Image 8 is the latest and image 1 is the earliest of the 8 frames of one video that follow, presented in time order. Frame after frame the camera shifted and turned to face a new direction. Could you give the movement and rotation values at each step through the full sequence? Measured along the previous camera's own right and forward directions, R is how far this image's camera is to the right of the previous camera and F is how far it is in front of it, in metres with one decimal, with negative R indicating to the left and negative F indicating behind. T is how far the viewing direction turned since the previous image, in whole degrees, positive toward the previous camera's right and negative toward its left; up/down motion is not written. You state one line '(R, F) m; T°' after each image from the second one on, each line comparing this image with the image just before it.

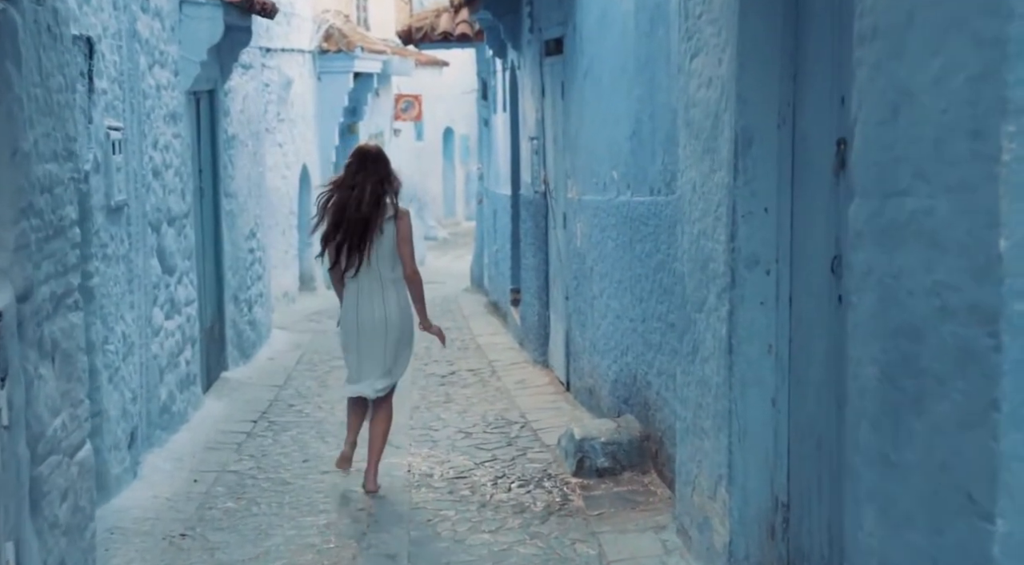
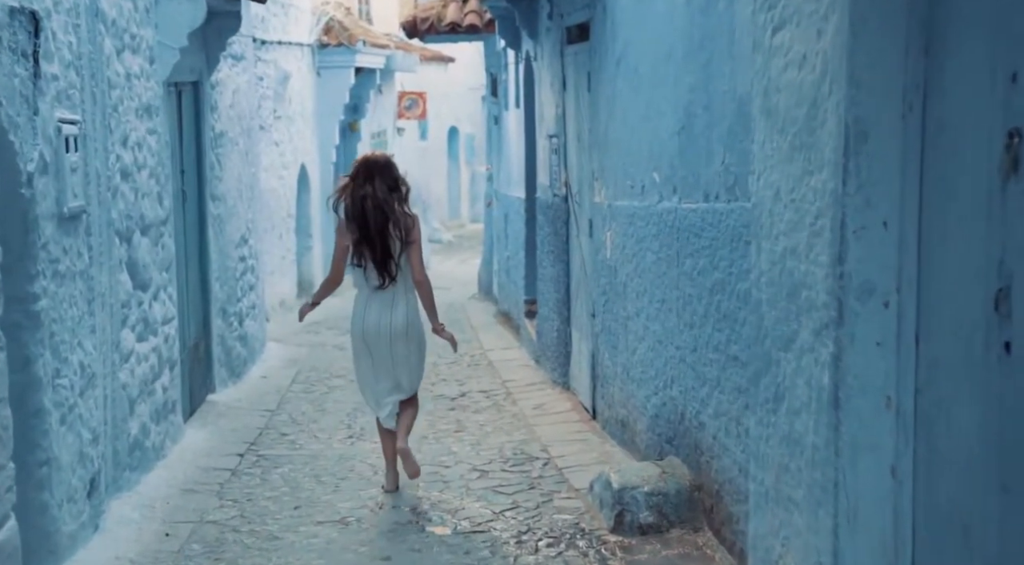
(-0.1, +1.0) m; 0°
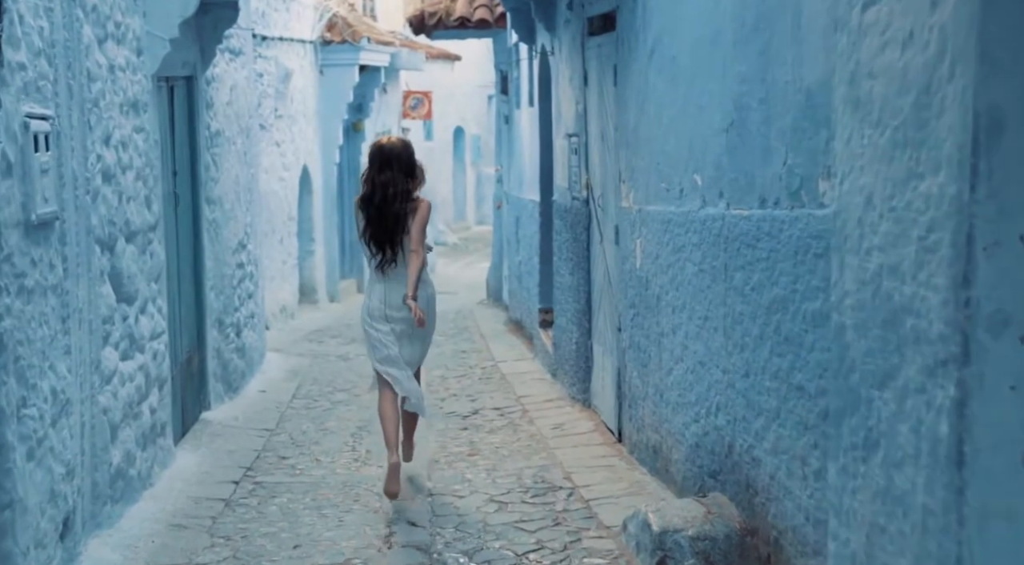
(-0.1, +0.7) m; 0°
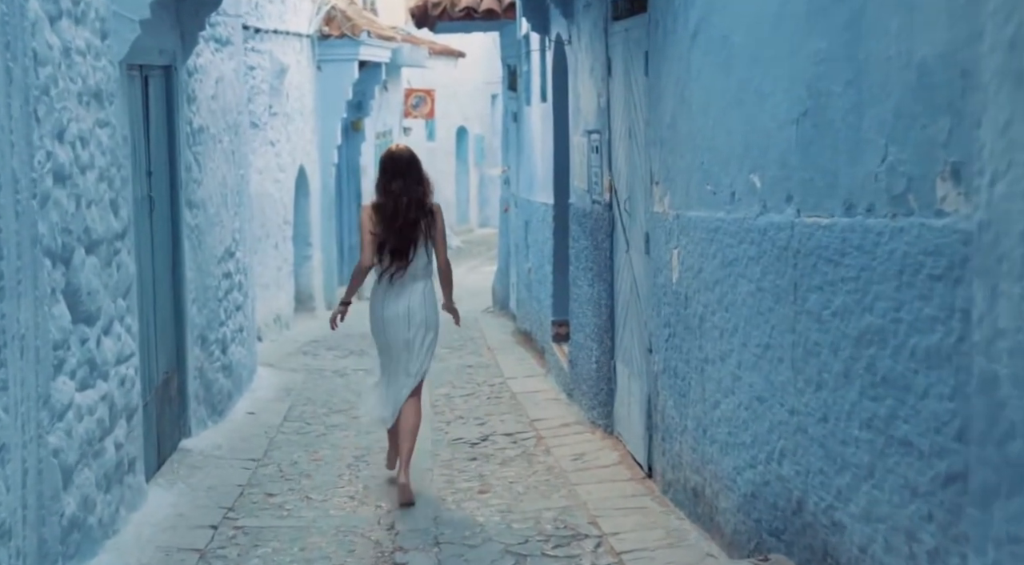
(-0.1, +0.9) m; 0°
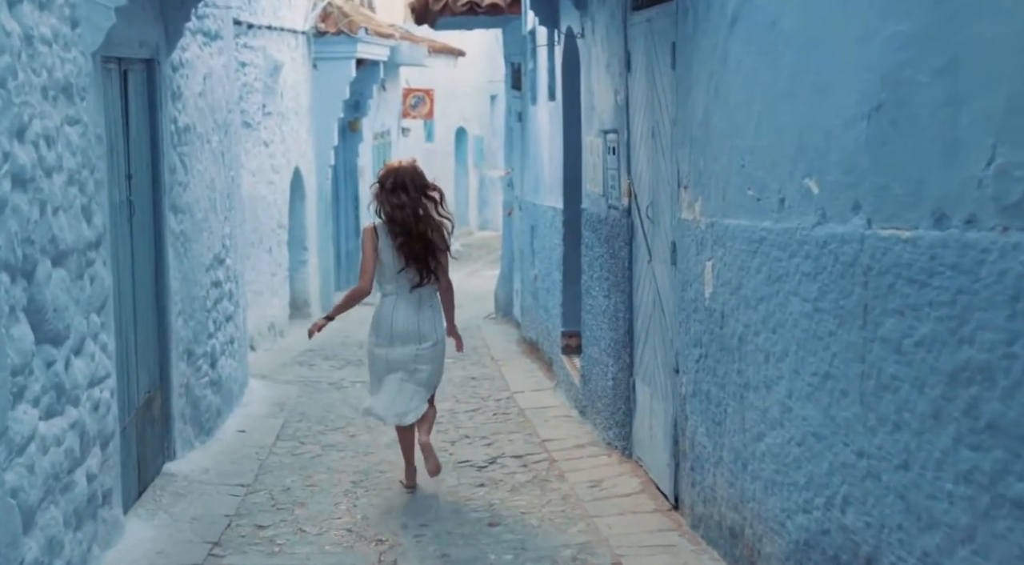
(-0.1, +0.6) m; 0°
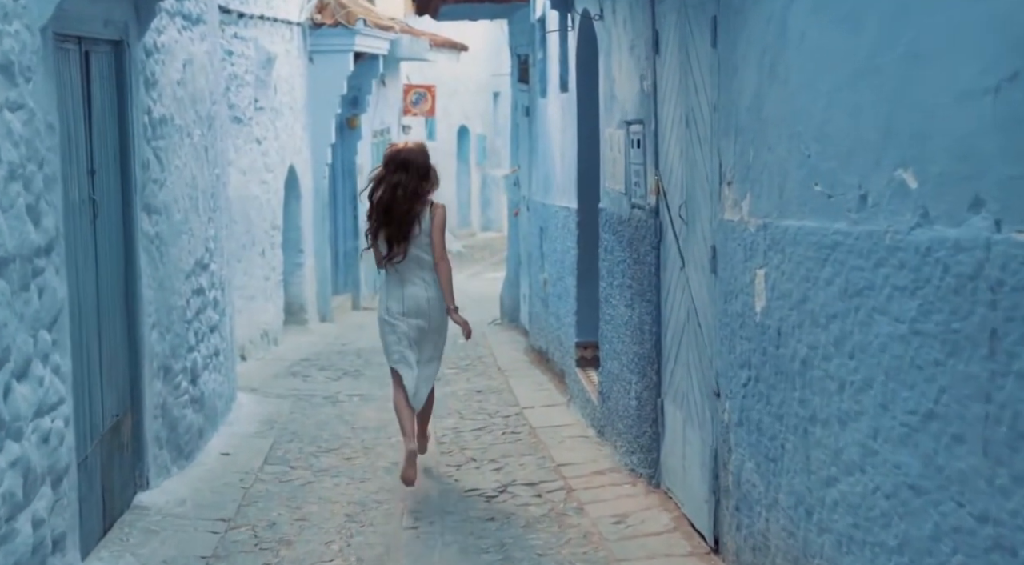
(-0.1, +0.8) m; 0°
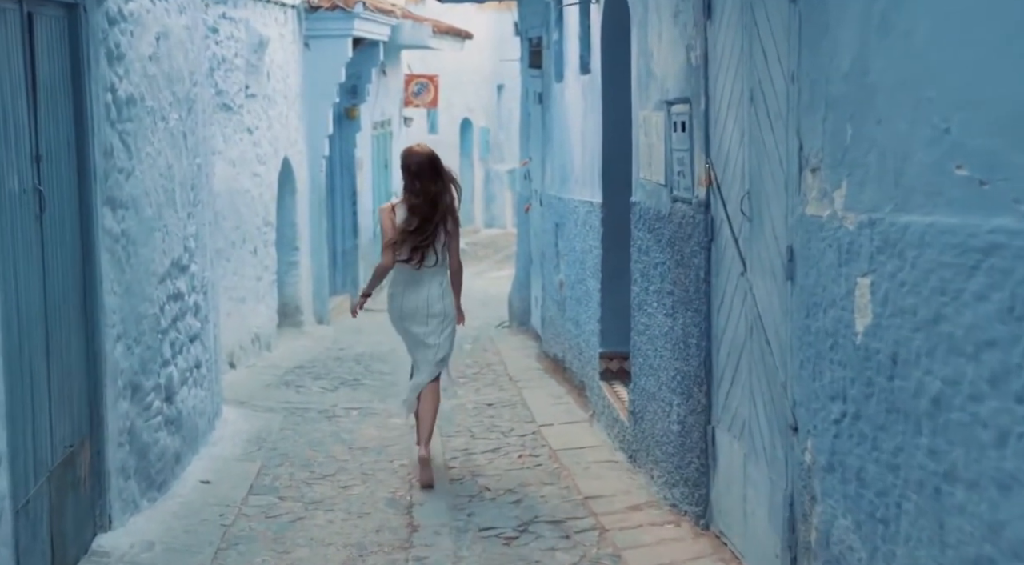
(-0.1, +1.0) m; 0°
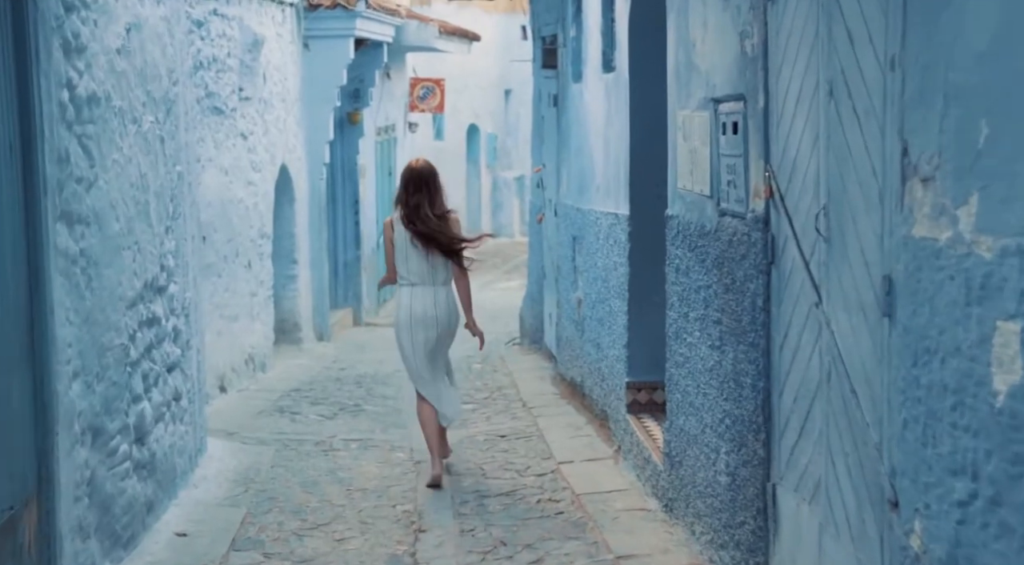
(-0.1, +0.9) m; 0°
